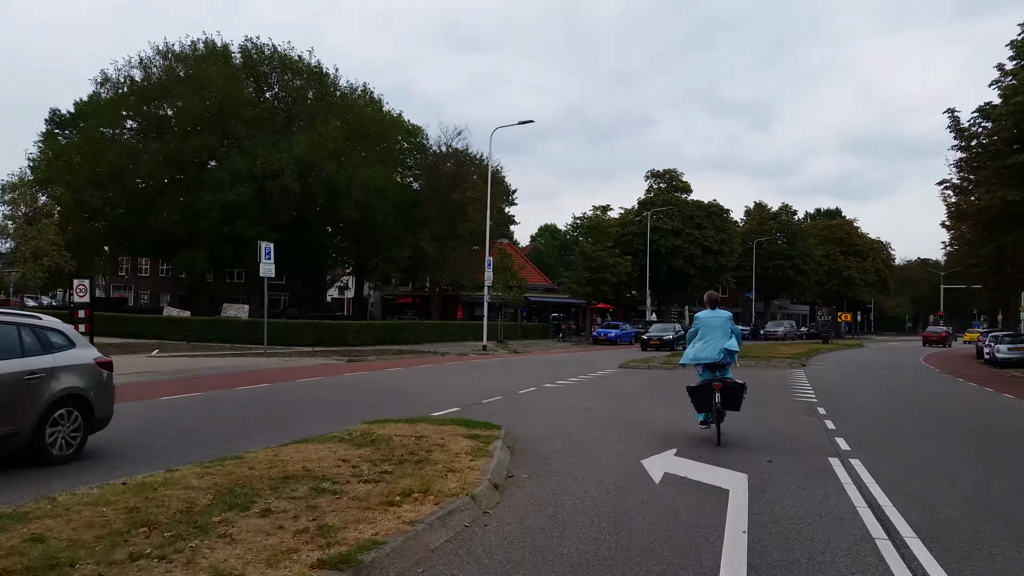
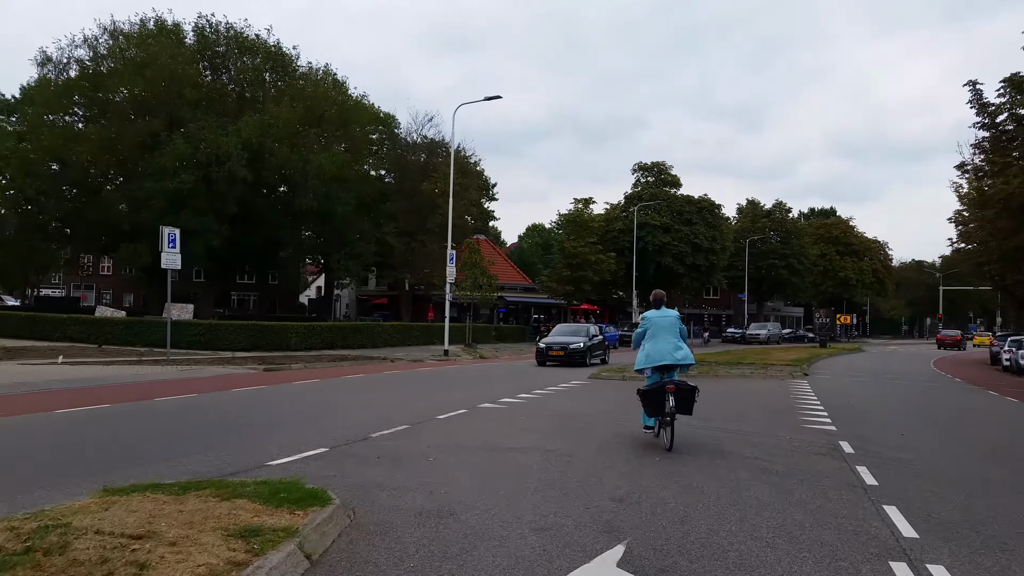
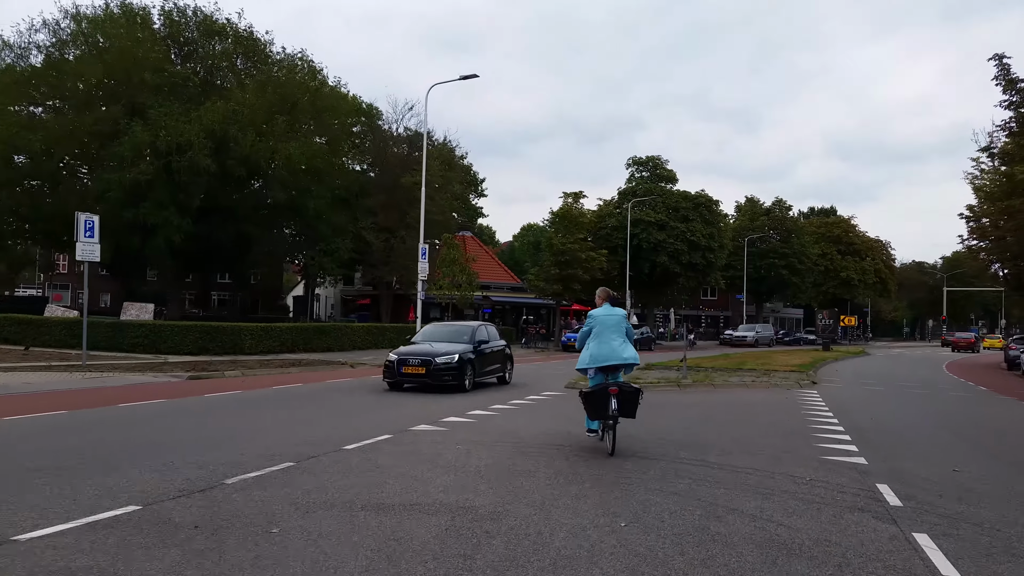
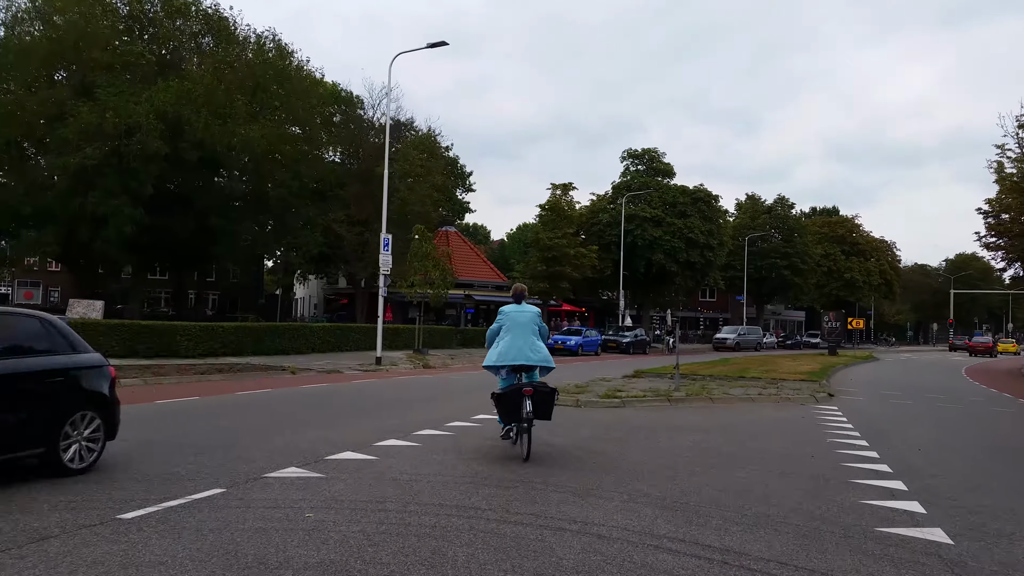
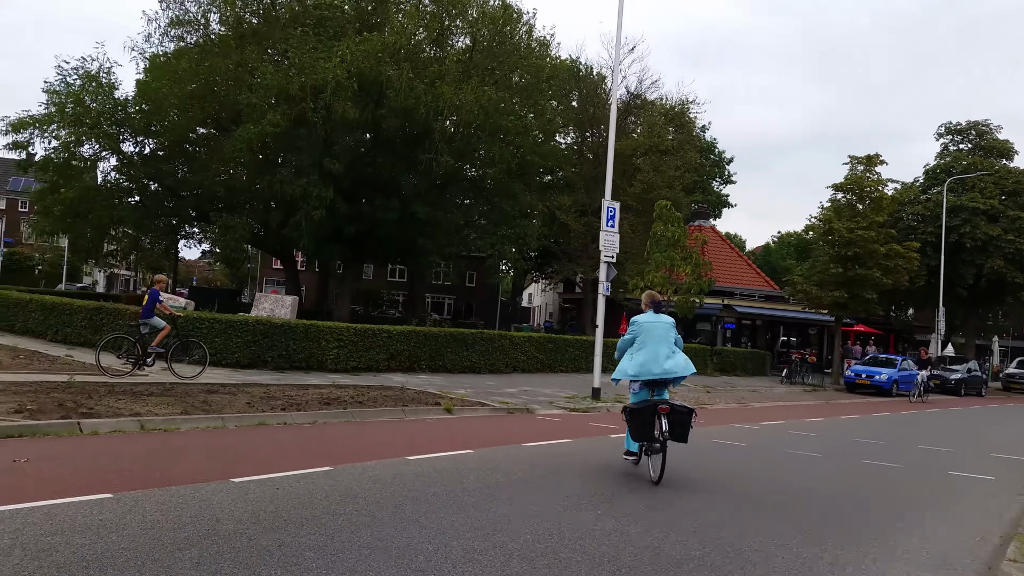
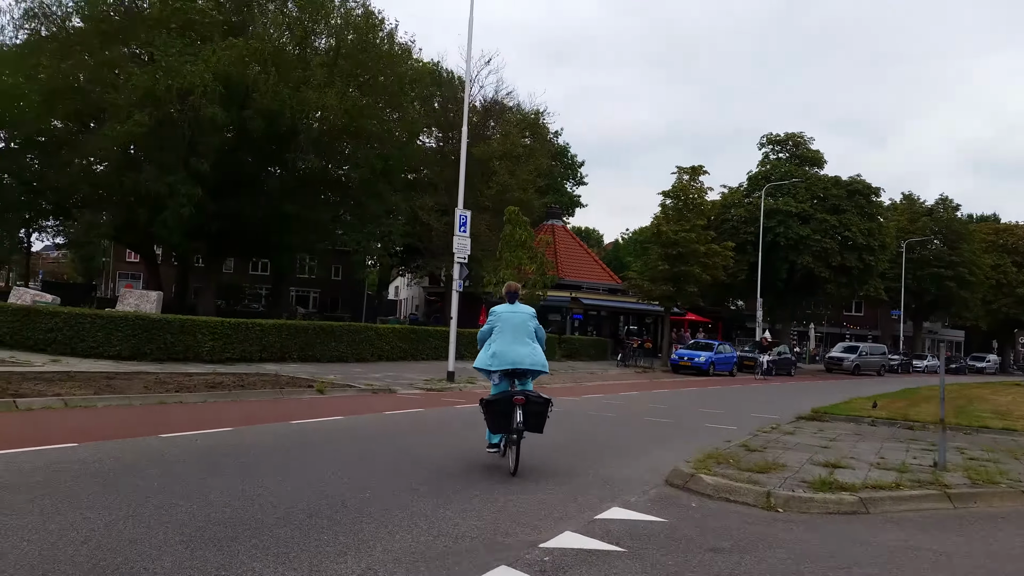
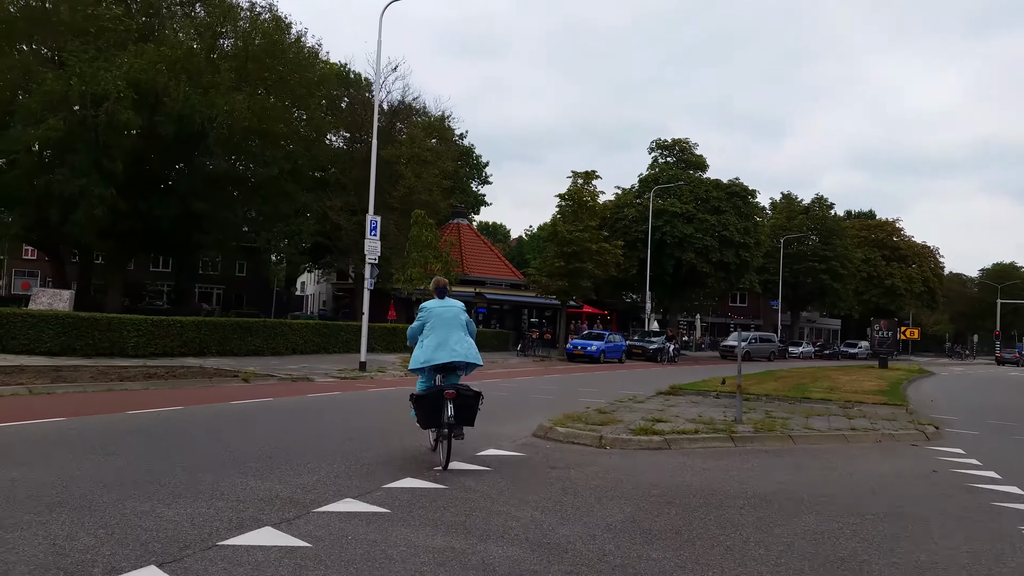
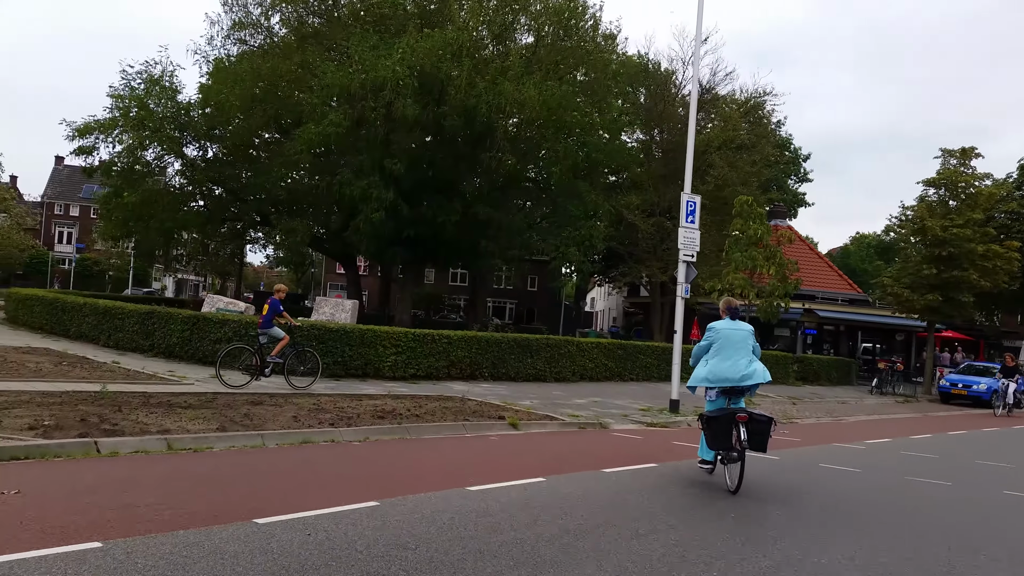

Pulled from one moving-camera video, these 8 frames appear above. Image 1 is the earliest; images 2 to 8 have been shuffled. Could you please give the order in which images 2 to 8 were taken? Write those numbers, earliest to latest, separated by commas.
2, 3, 4, 7, 6, 5, 8
